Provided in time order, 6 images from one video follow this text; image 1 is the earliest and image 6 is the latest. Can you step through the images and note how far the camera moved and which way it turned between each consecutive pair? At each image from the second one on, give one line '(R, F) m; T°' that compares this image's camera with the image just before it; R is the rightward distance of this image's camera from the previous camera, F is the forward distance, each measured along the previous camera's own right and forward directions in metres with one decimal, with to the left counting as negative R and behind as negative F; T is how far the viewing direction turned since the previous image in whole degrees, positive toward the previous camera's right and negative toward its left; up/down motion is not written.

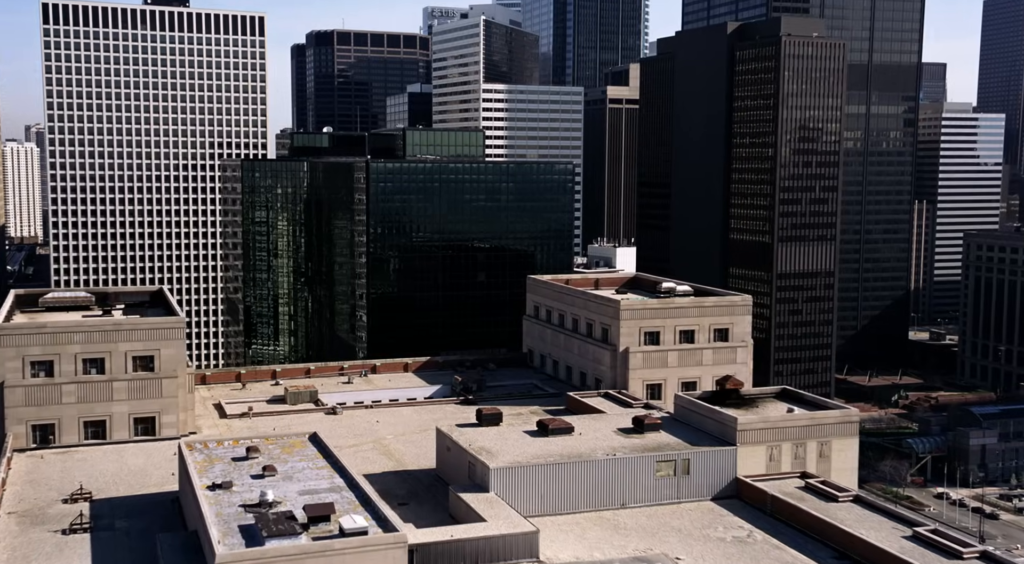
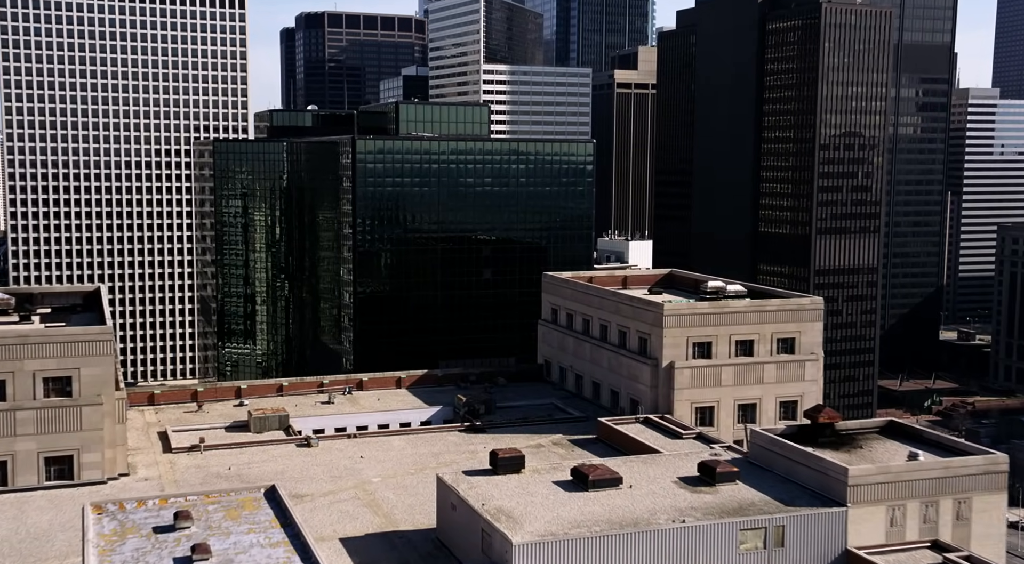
(-1.8, +23.4) m; 0°
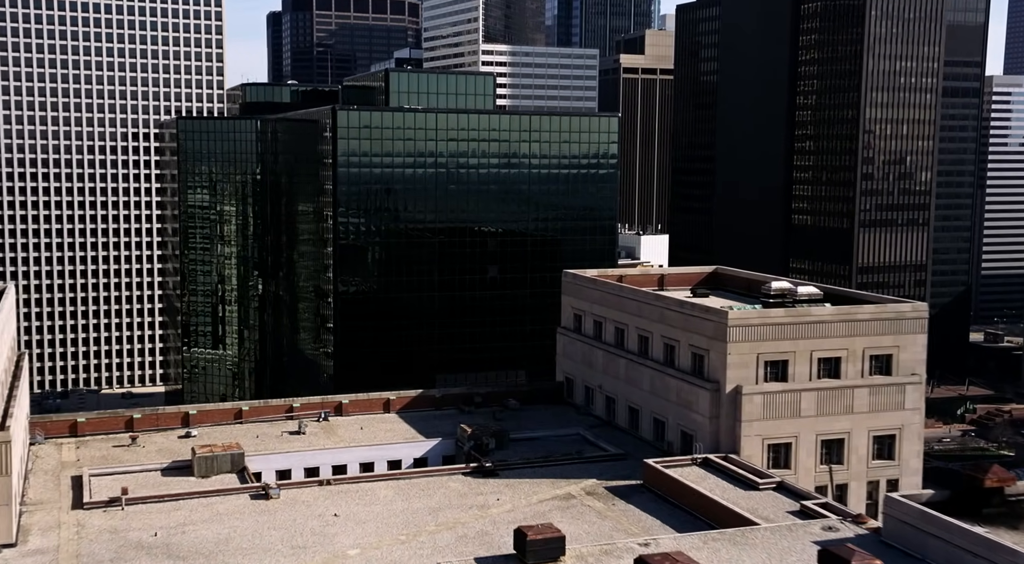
(-1.8, +22.2) m; 0°
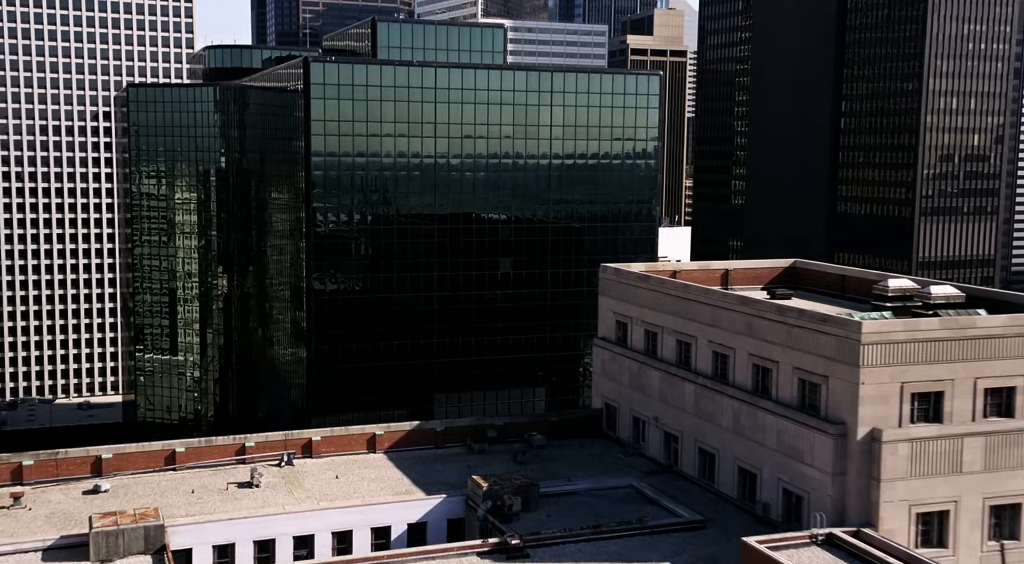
(-2.1, +23.5) m; 0°
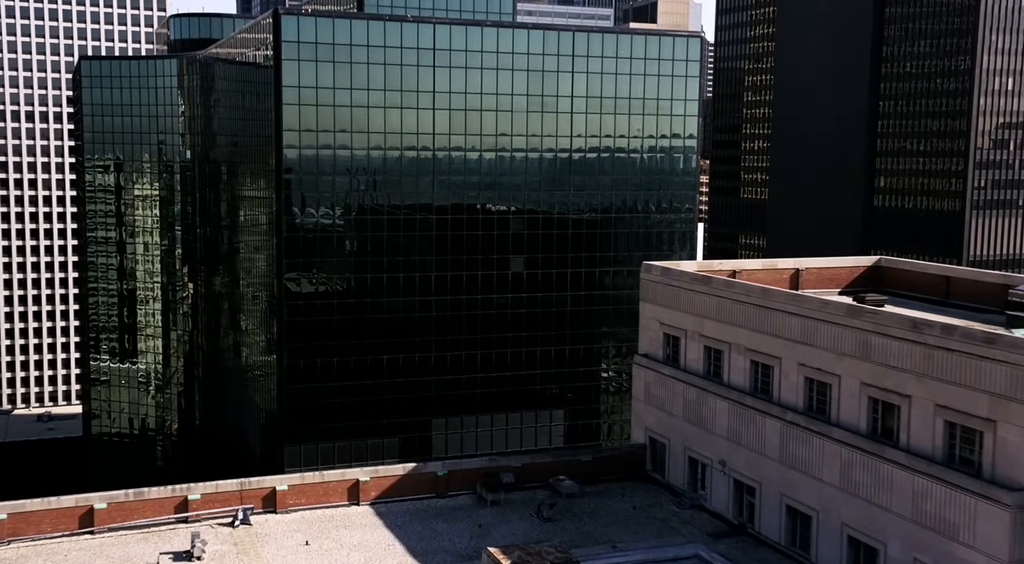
(-1.6, +16.2) m; 0°
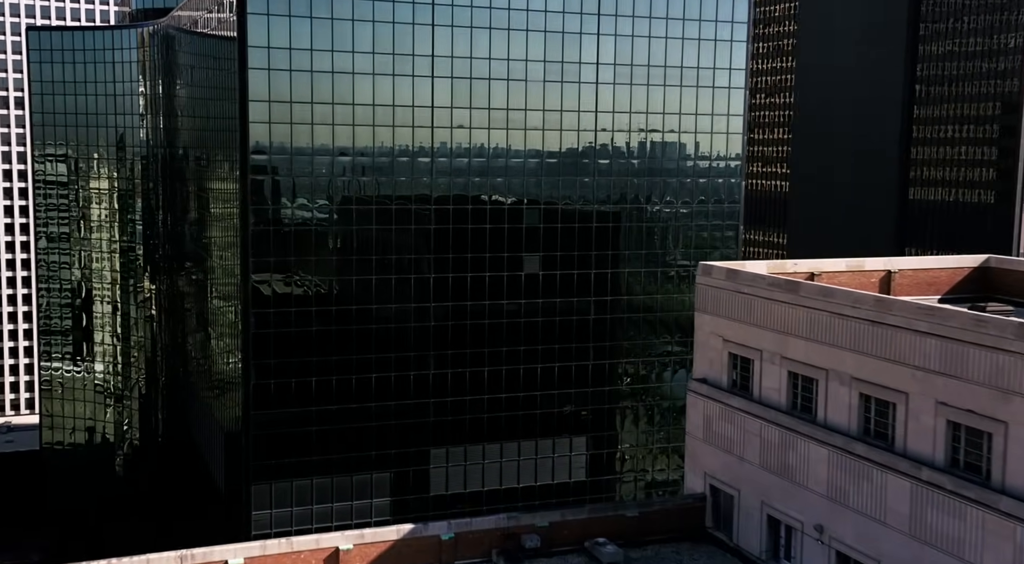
(-1.4, +13.4) m; +1°
